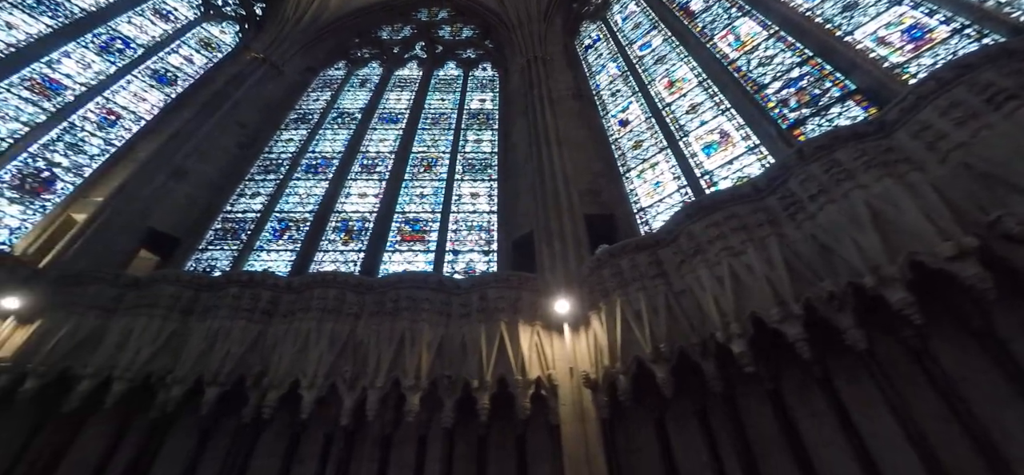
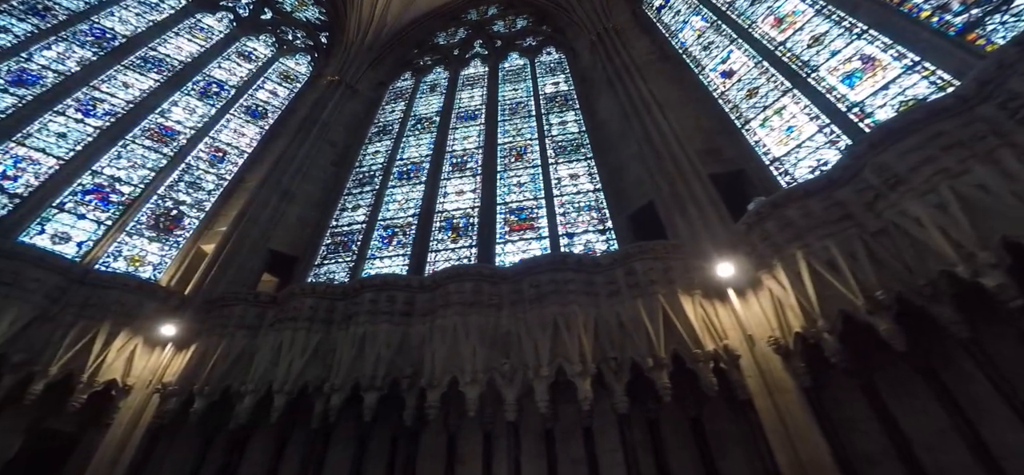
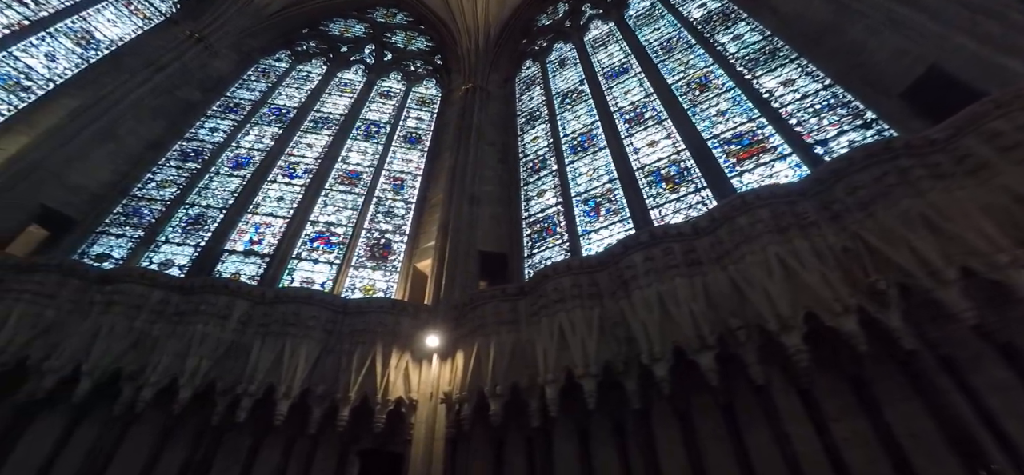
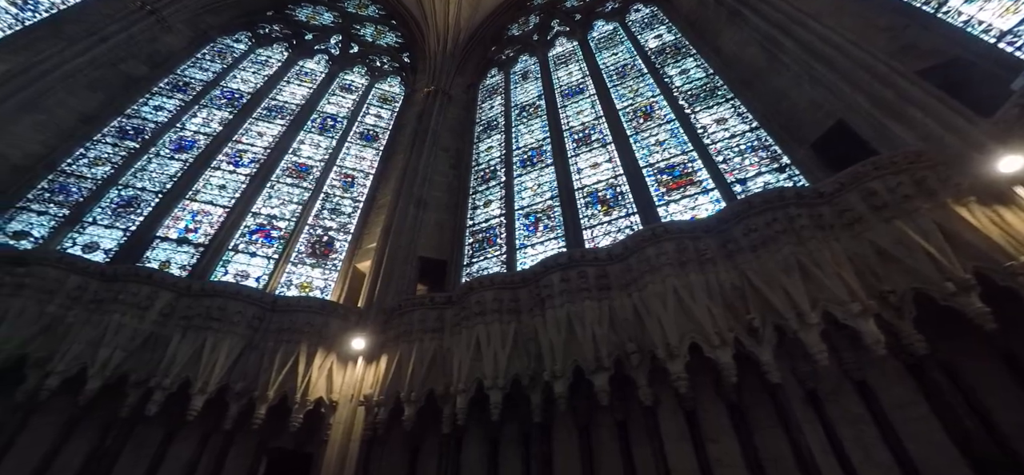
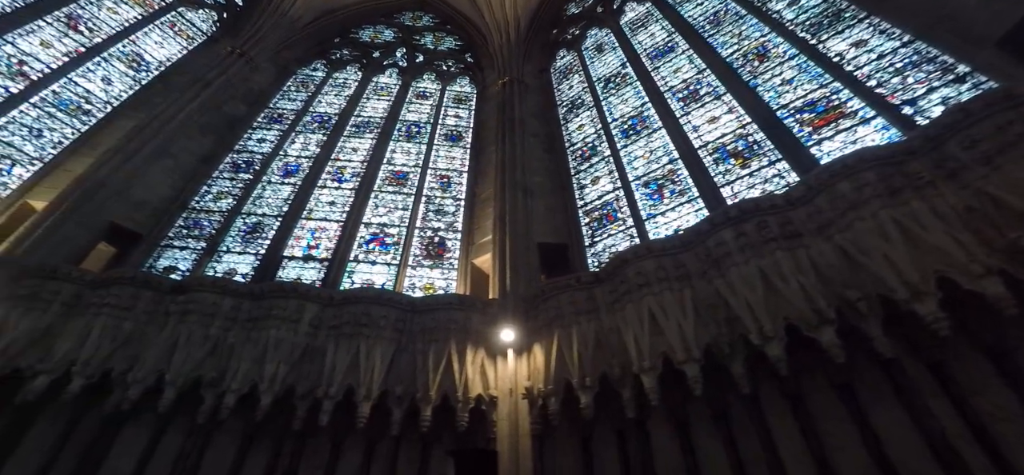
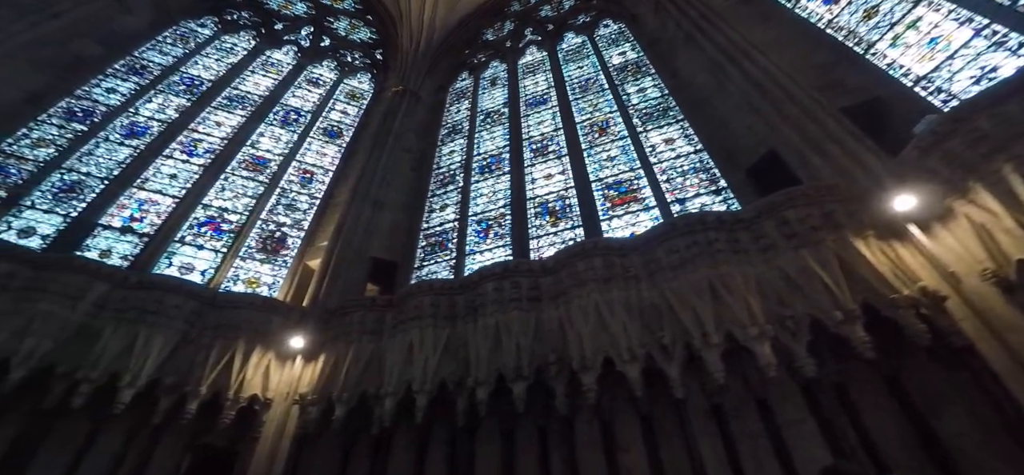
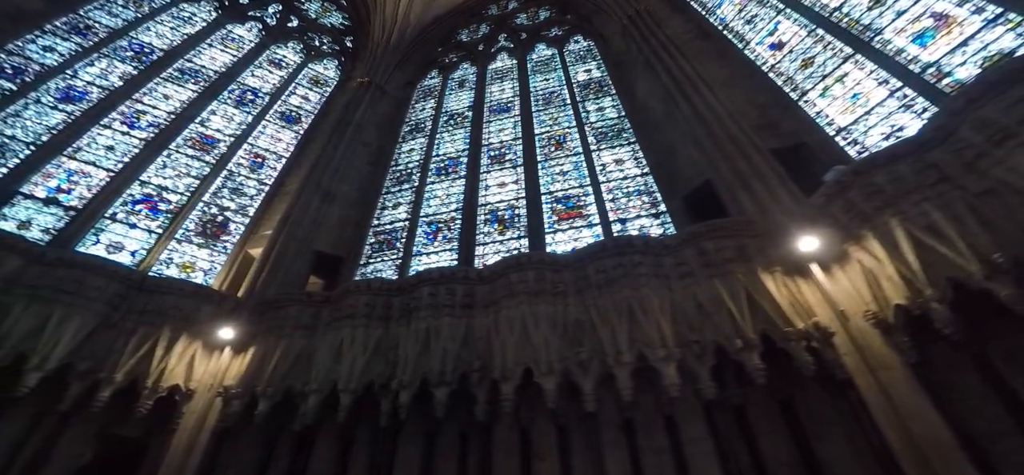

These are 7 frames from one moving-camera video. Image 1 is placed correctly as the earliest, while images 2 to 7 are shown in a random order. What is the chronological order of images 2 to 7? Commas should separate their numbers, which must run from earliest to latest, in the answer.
2, 7, 6, 4, 3, 5
